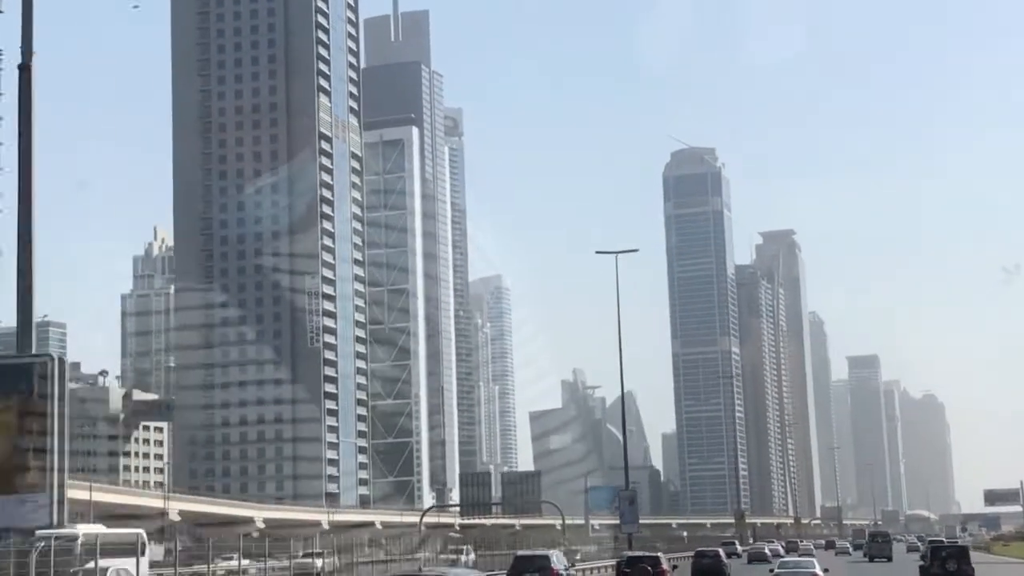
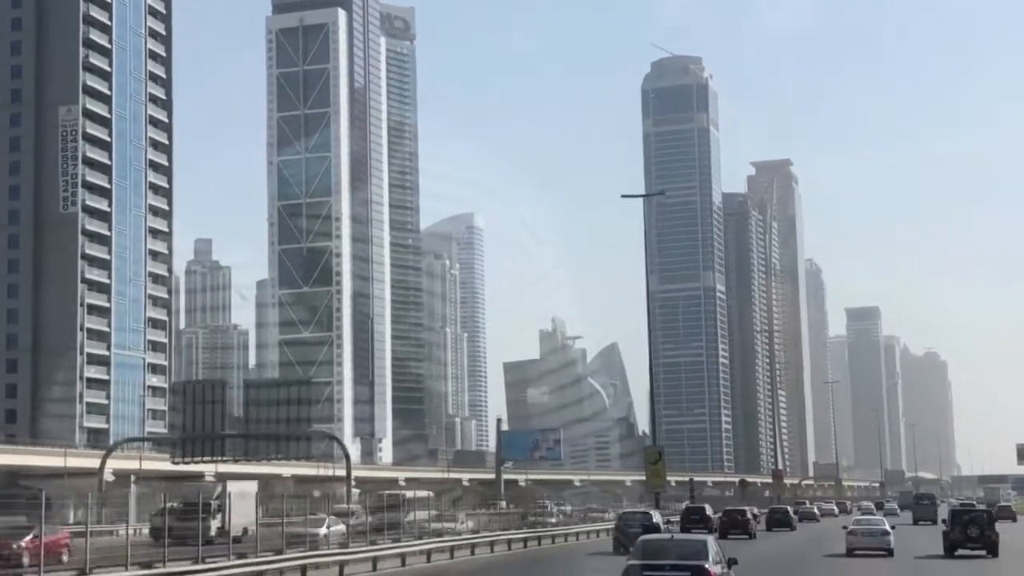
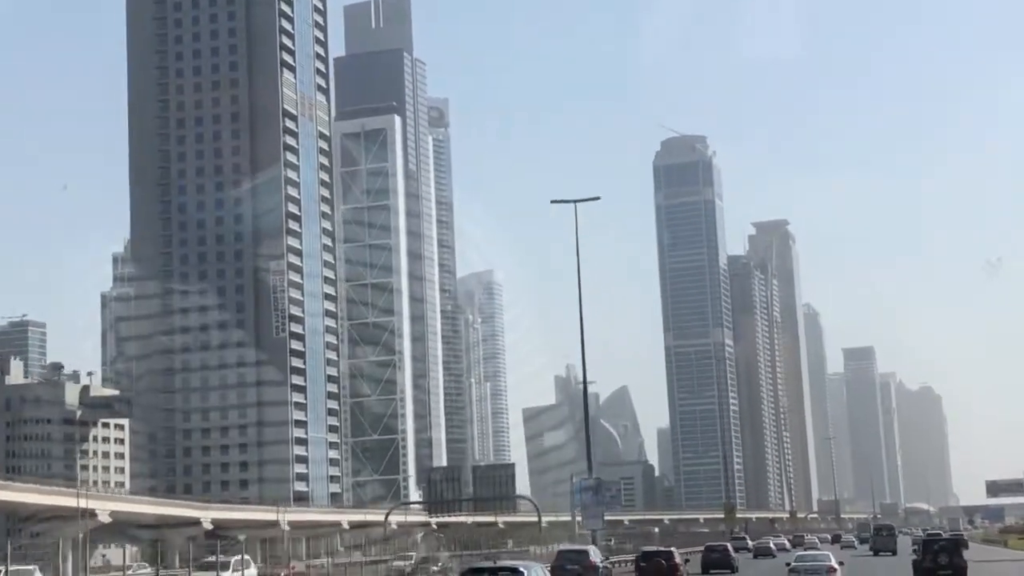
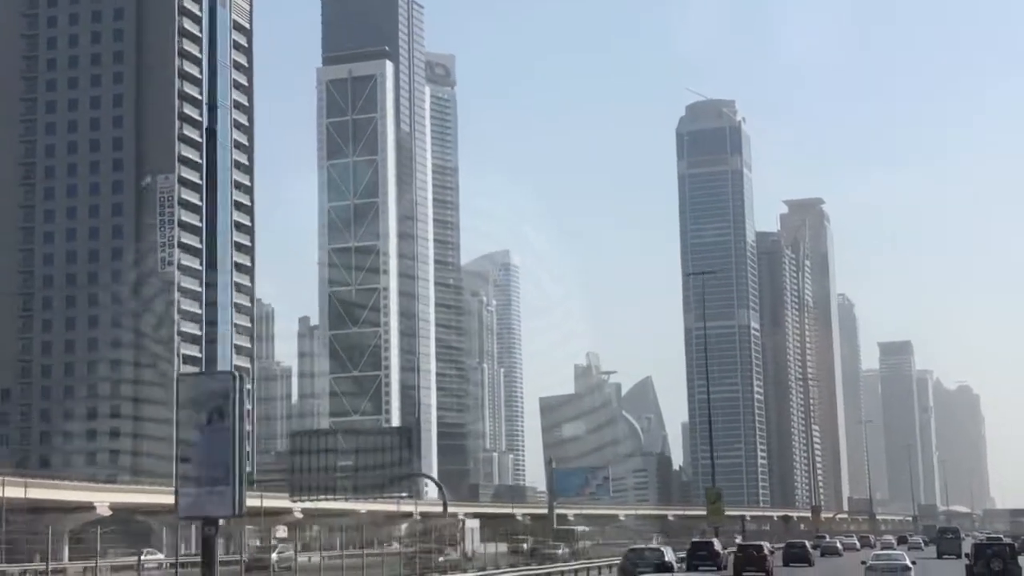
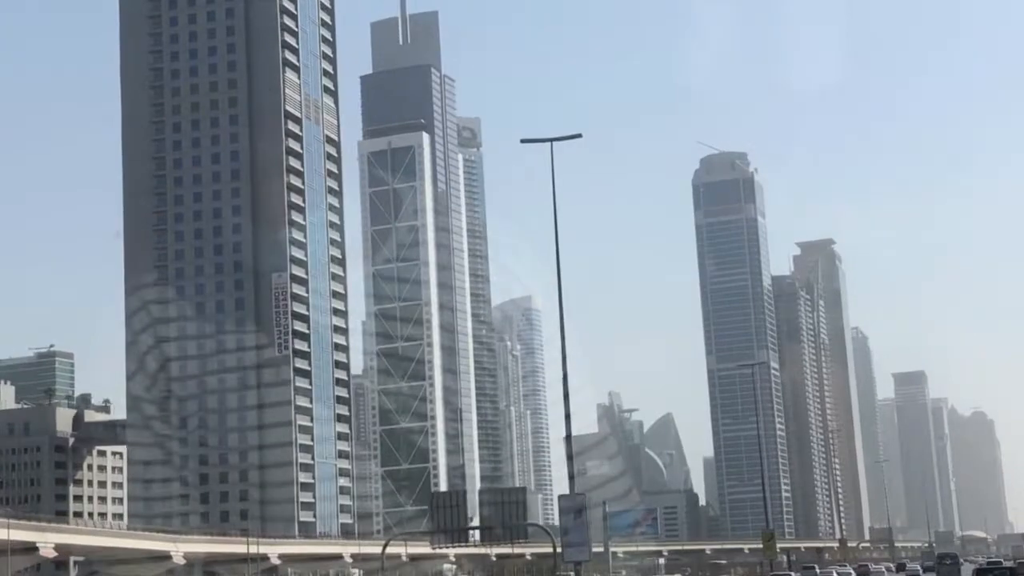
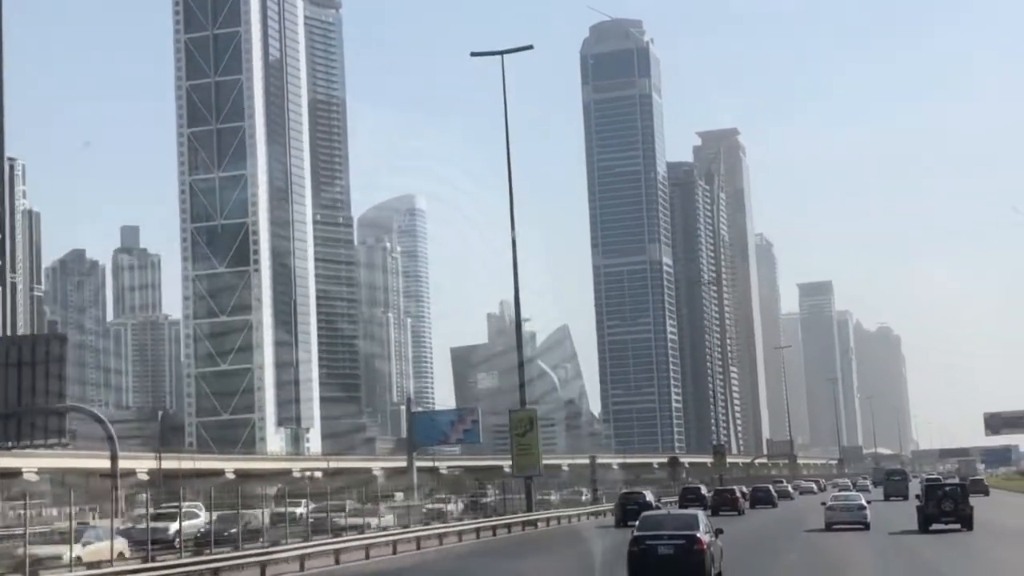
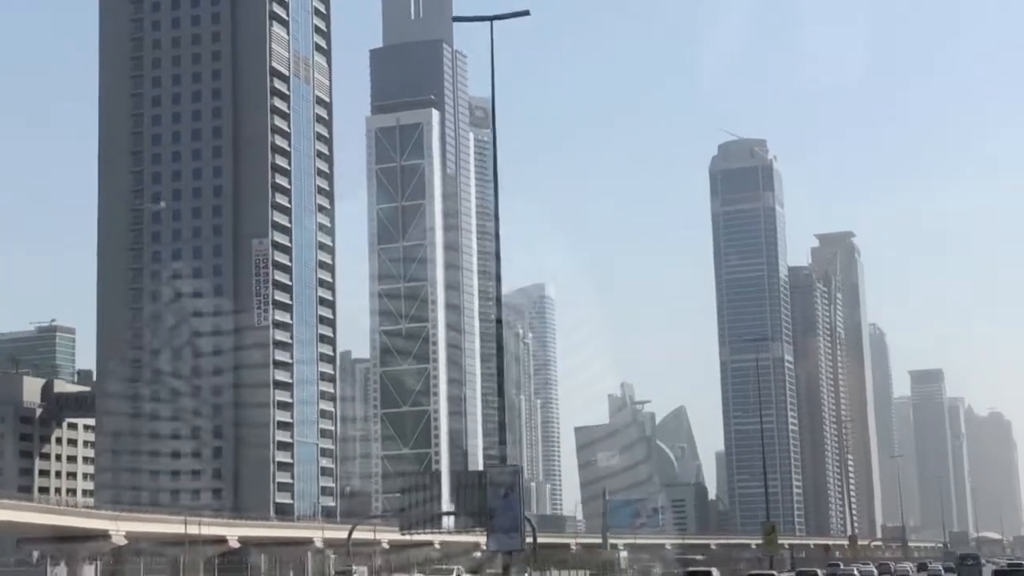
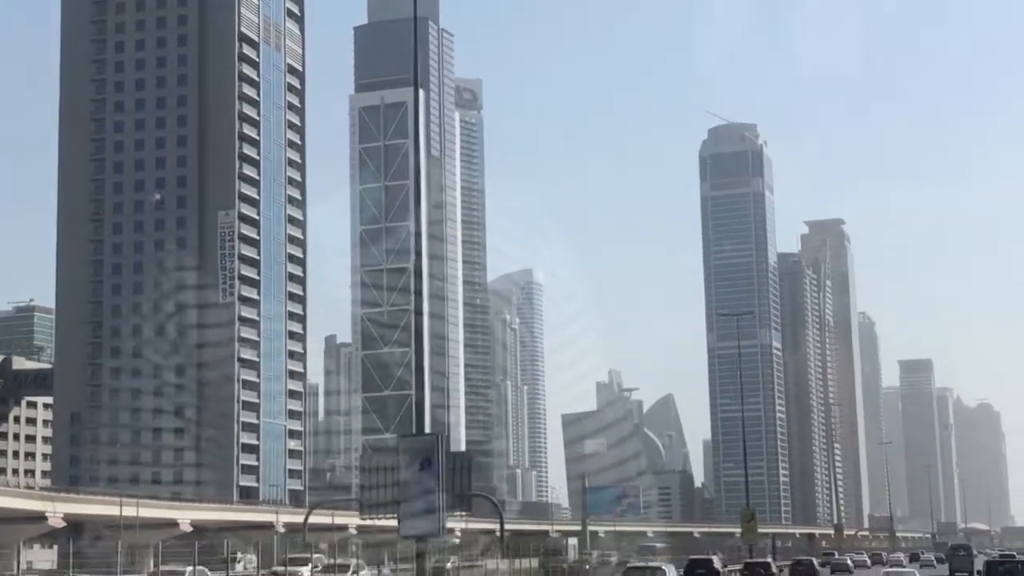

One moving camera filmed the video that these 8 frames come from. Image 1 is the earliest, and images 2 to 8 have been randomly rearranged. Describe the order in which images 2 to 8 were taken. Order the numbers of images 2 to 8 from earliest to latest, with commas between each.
3, 5, 7, 8, 4, 2, 6
